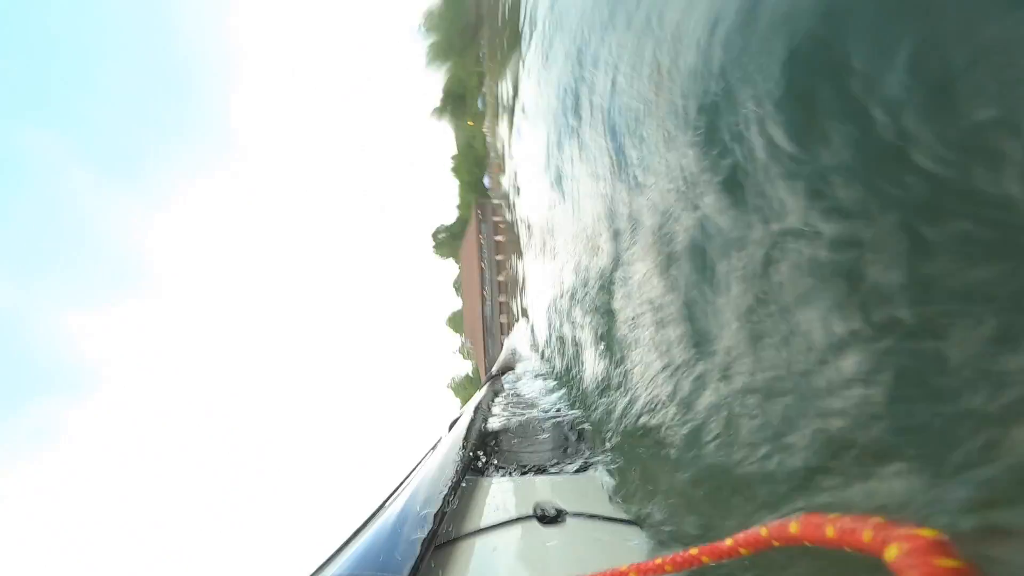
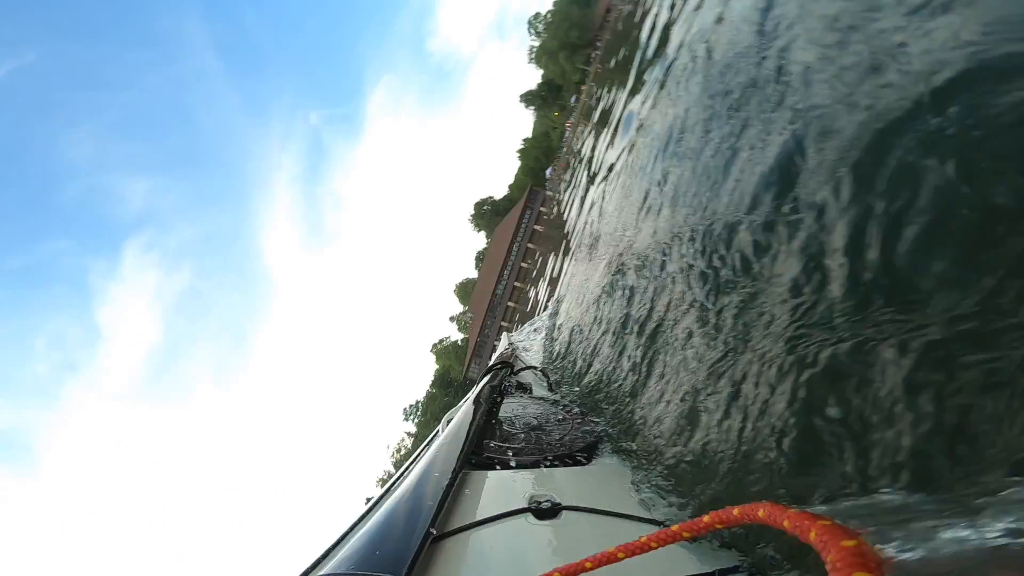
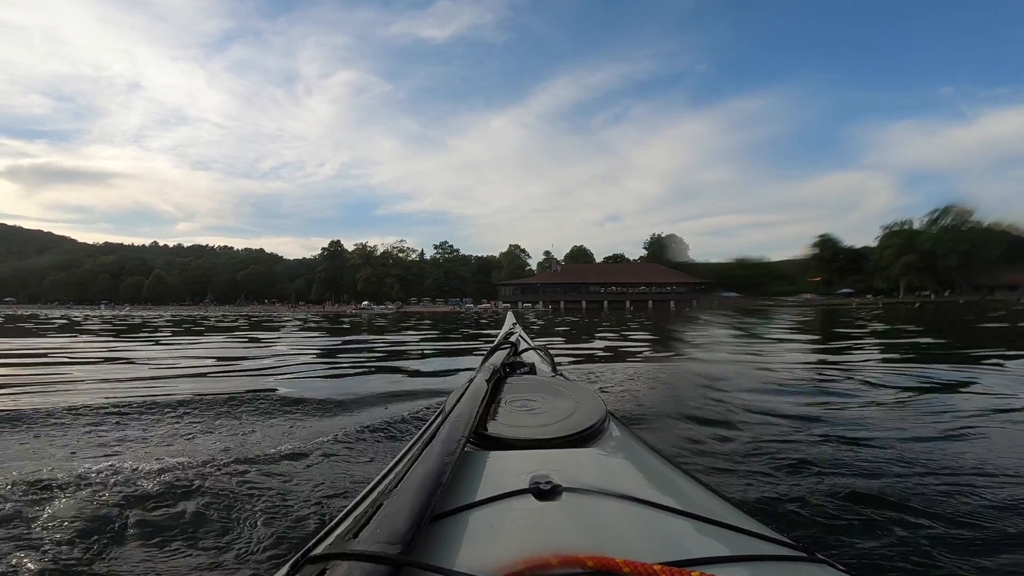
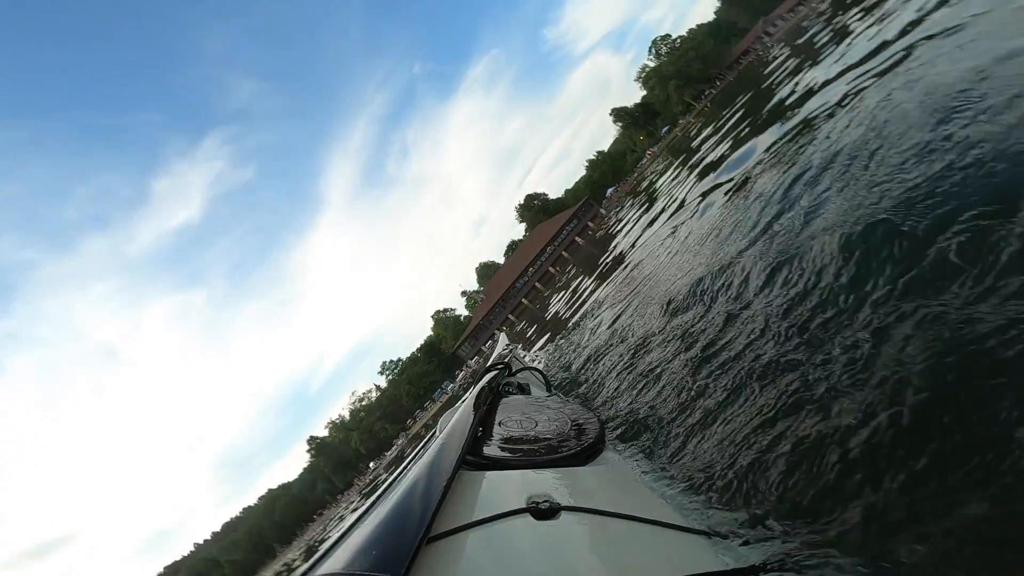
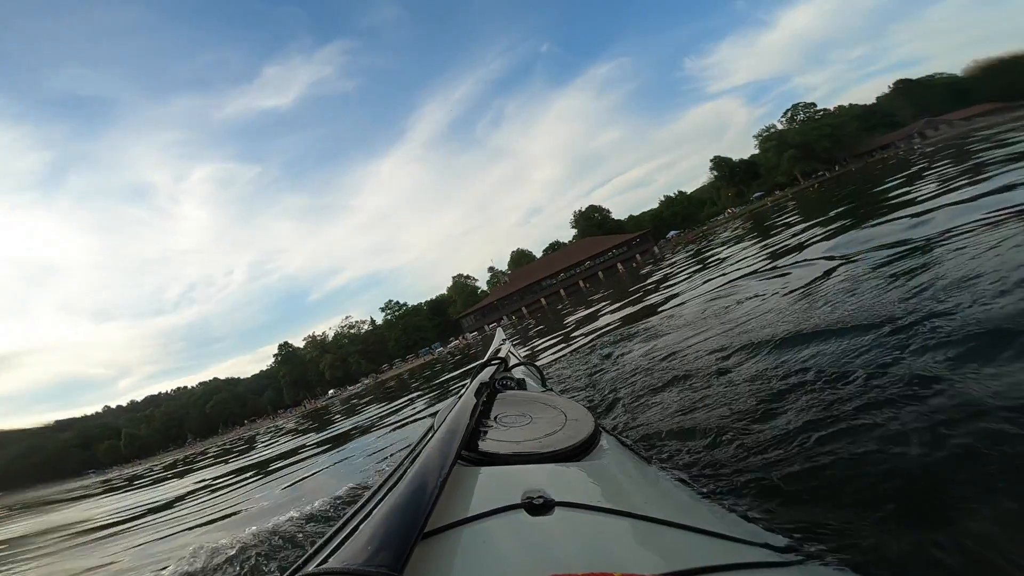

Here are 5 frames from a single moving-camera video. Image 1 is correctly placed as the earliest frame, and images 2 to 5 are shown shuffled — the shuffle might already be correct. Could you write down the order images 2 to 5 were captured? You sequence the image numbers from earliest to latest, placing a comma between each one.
2, 4, 5, 3
